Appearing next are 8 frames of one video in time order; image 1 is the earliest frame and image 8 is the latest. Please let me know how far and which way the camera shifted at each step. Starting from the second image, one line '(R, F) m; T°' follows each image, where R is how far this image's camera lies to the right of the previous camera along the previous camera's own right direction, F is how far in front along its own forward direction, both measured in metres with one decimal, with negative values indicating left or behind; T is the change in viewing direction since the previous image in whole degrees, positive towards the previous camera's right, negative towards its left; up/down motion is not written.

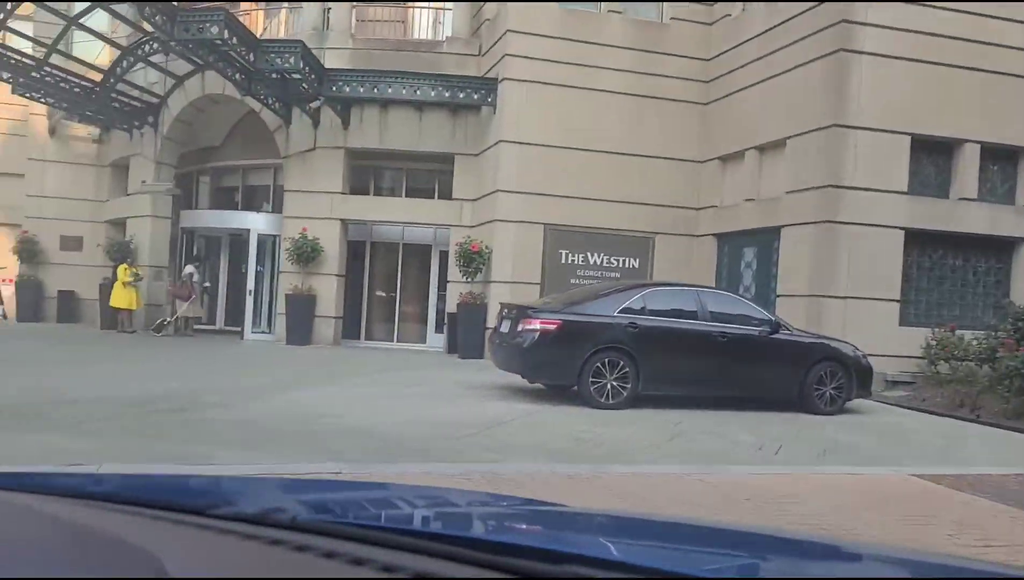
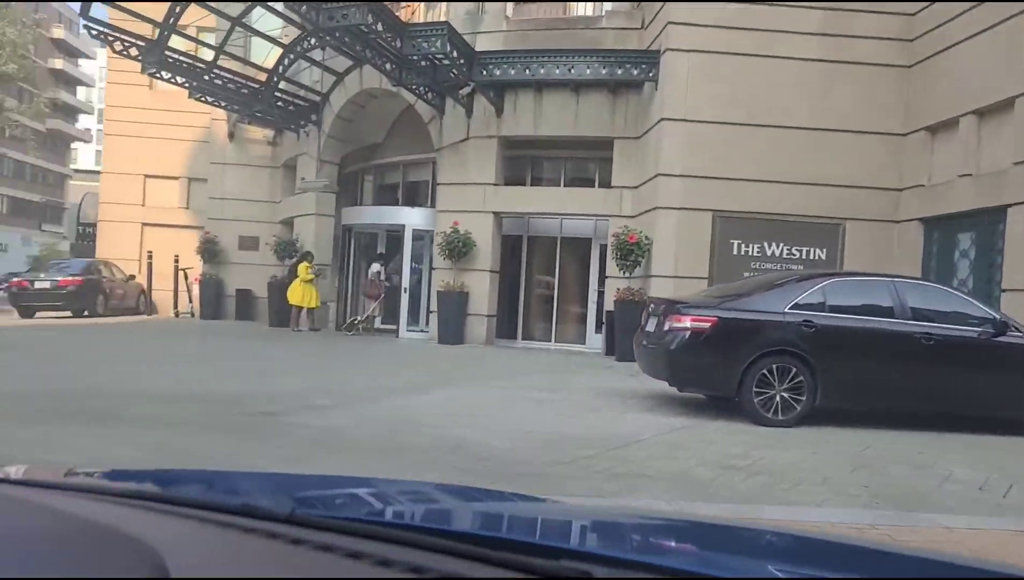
(+0.4, +1.3) m; -13°
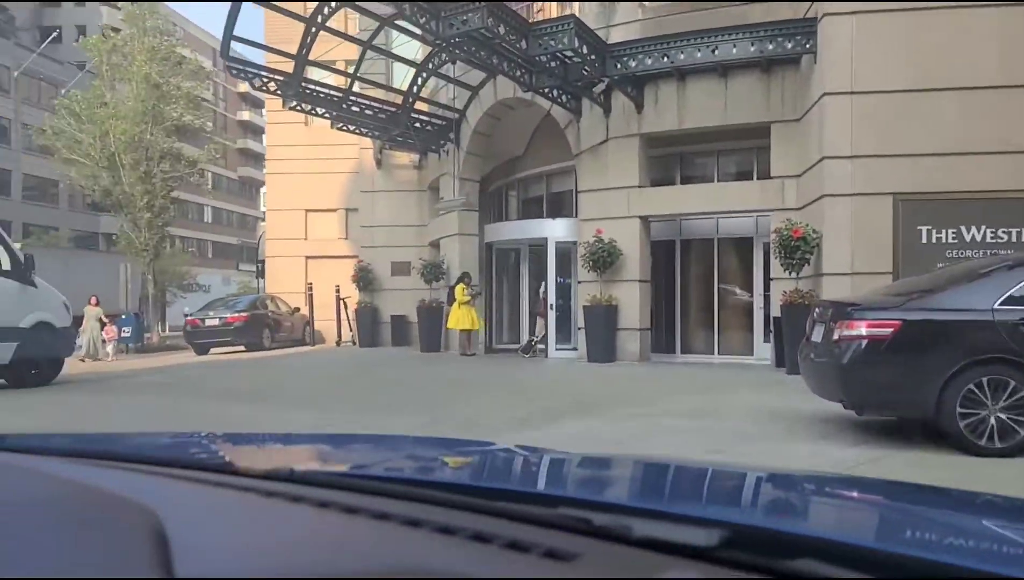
(+0.4, +1.1) m; -12°
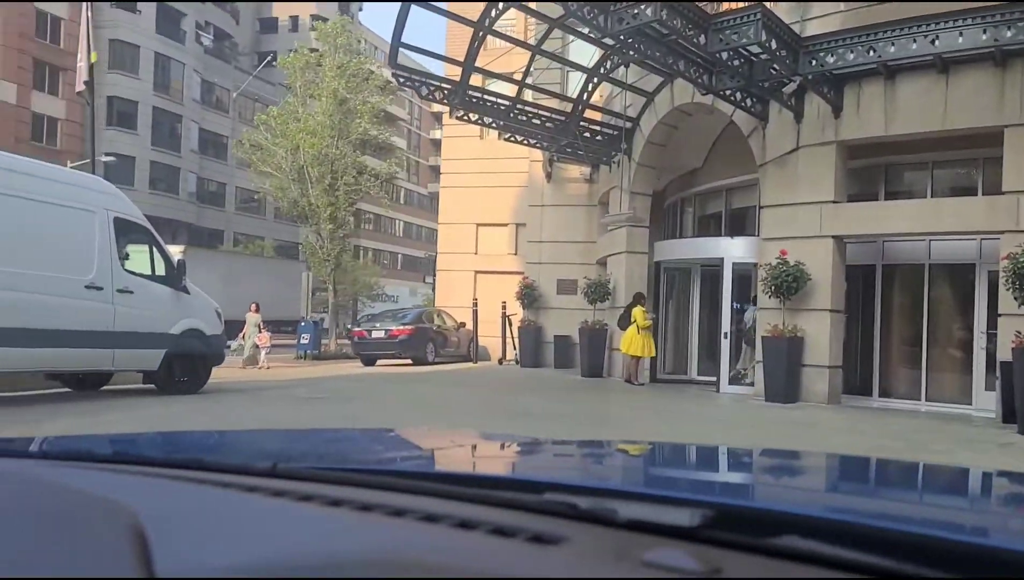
(+0.2, +1.2) m; -12°
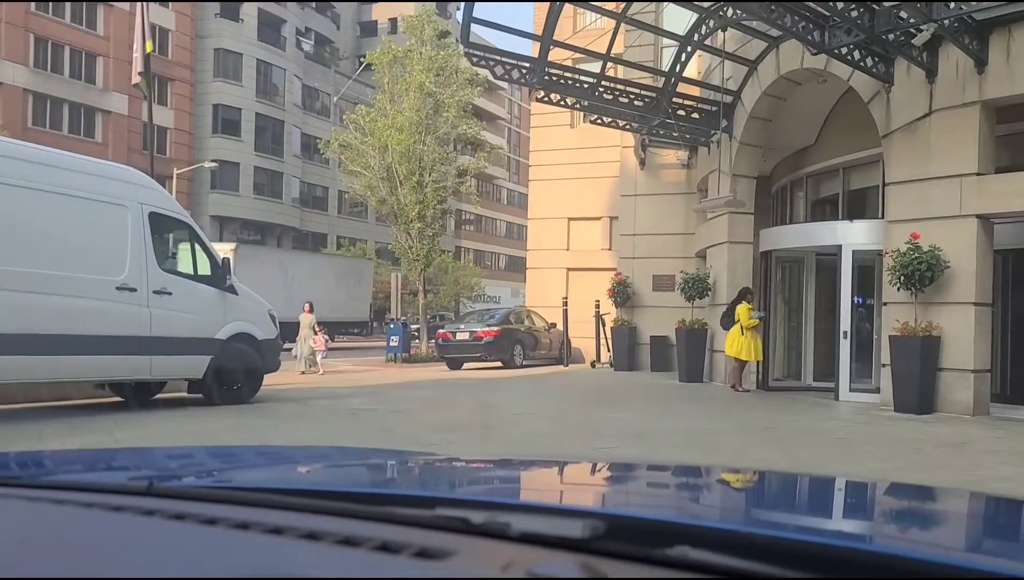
(+0.3, +1.4) m; -7°
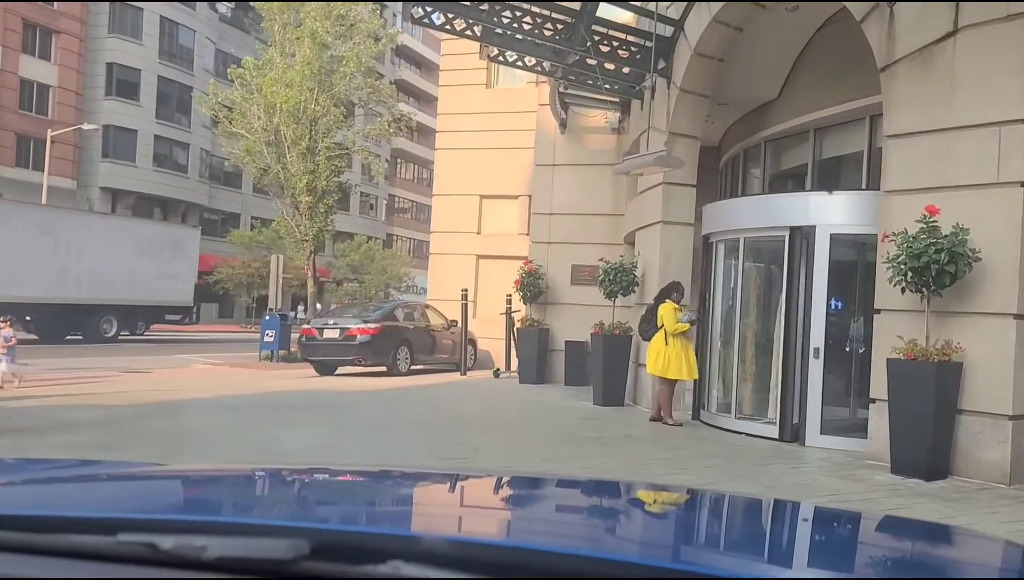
(+1.2, +4.0) m; +4°
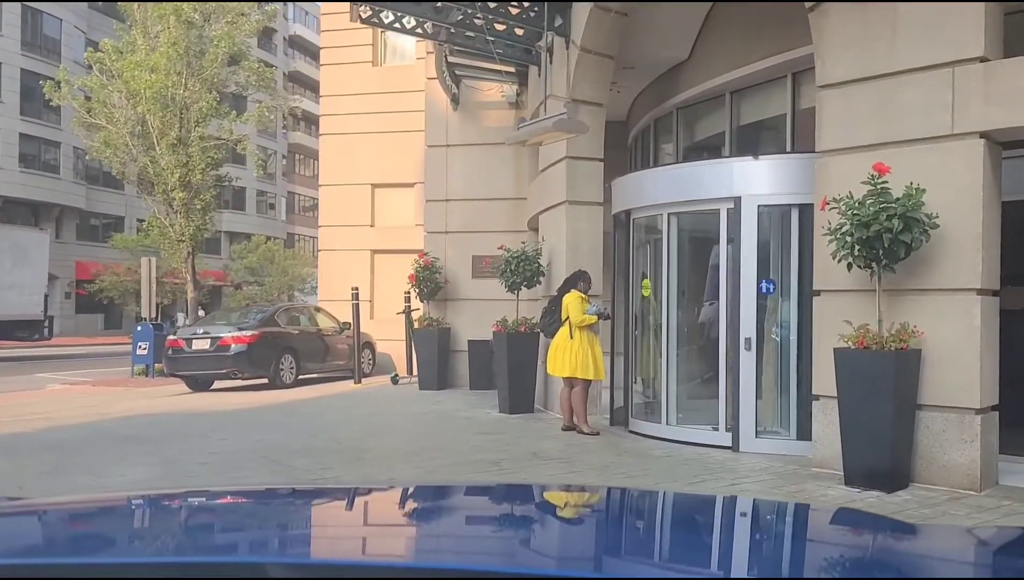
(+0.3, +1.5) m; +6°
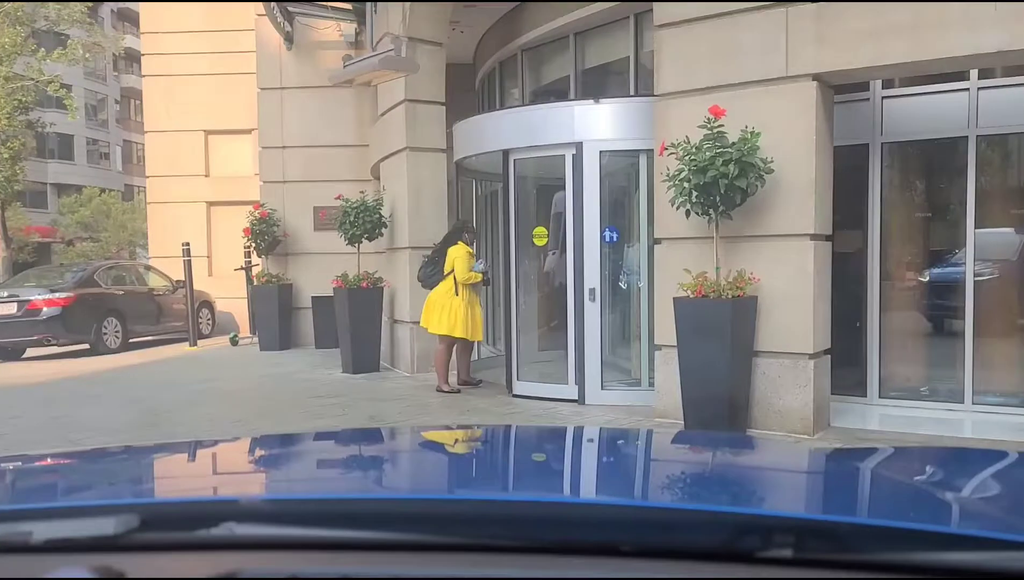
(+0.3, +0.4) m; +9°
